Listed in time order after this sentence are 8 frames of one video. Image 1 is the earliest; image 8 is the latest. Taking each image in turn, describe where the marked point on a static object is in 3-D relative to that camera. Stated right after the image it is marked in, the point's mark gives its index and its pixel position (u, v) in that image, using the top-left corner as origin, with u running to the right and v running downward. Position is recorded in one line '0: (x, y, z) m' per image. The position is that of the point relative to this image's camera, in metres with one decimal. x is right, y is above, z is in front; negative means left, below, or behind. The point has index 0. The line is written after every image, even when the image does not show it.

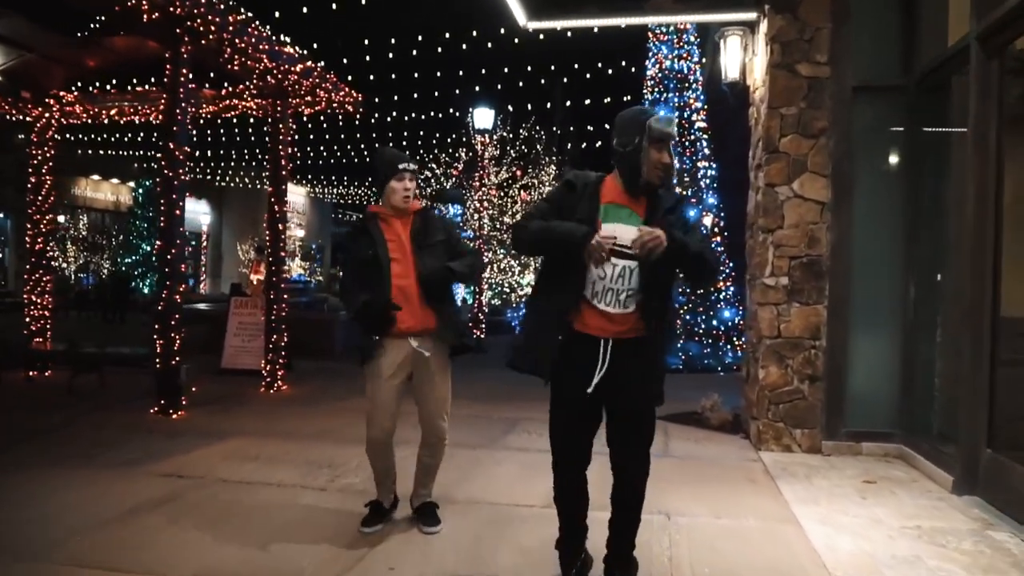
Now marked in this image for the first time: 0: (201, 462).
0: (-2.4, -1.3, +6.4) m
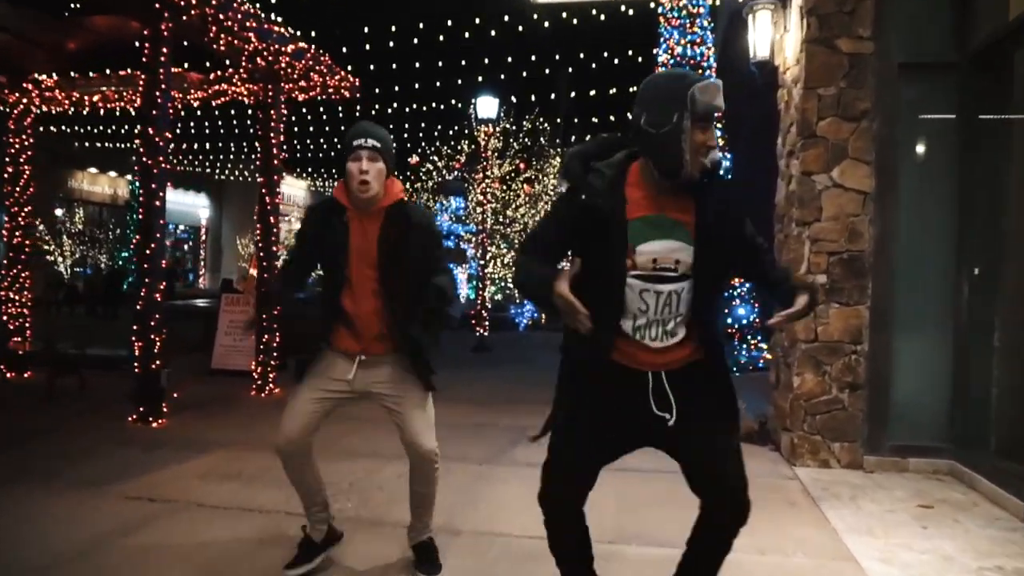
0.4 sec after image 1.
0: (-2.3, -1.3, +5.8) m
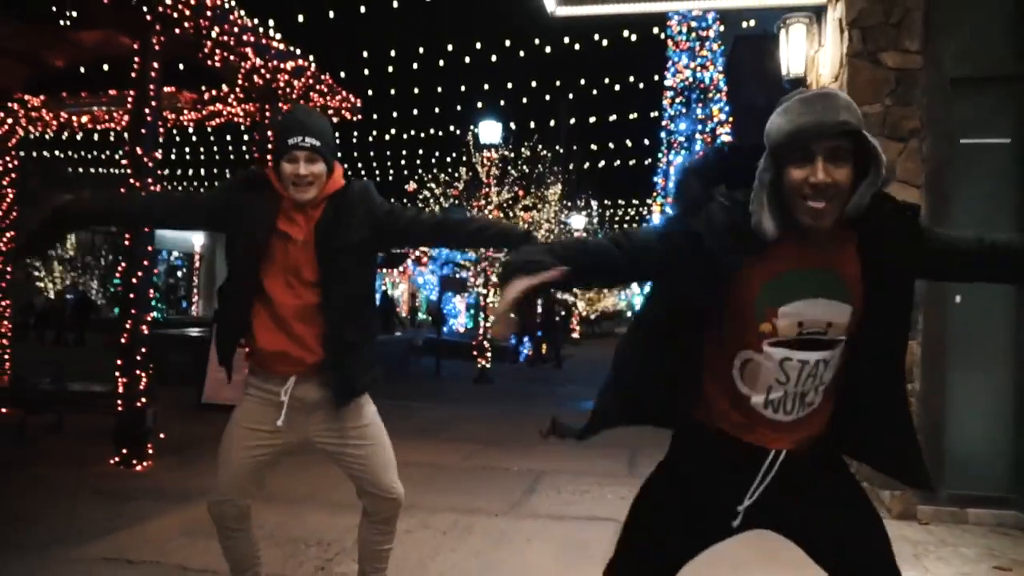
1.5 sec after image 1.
0: (-2.2, -1.5, +5.2) m
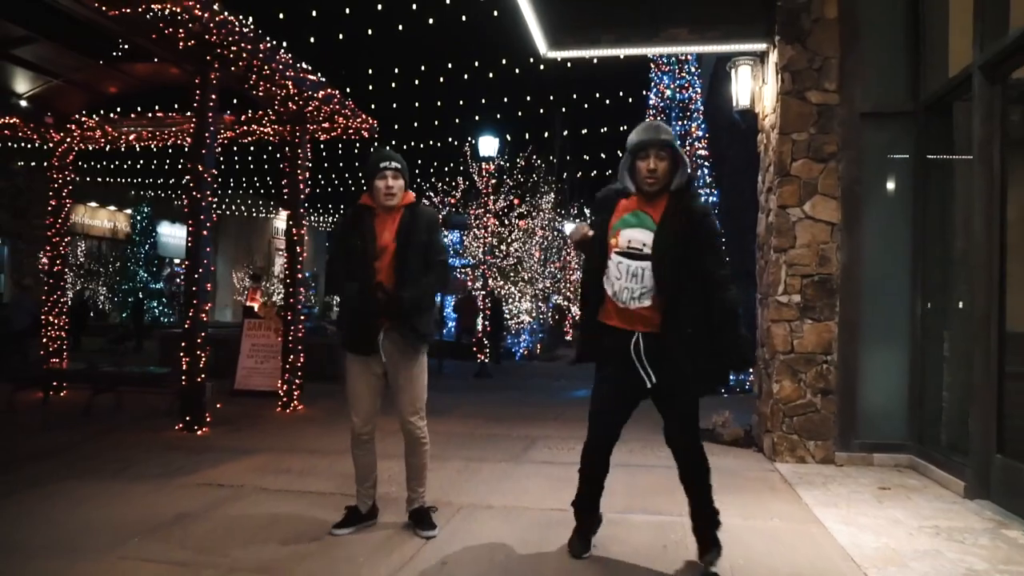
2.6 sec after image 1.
0: (-2.2, -1.5, +6.6) m
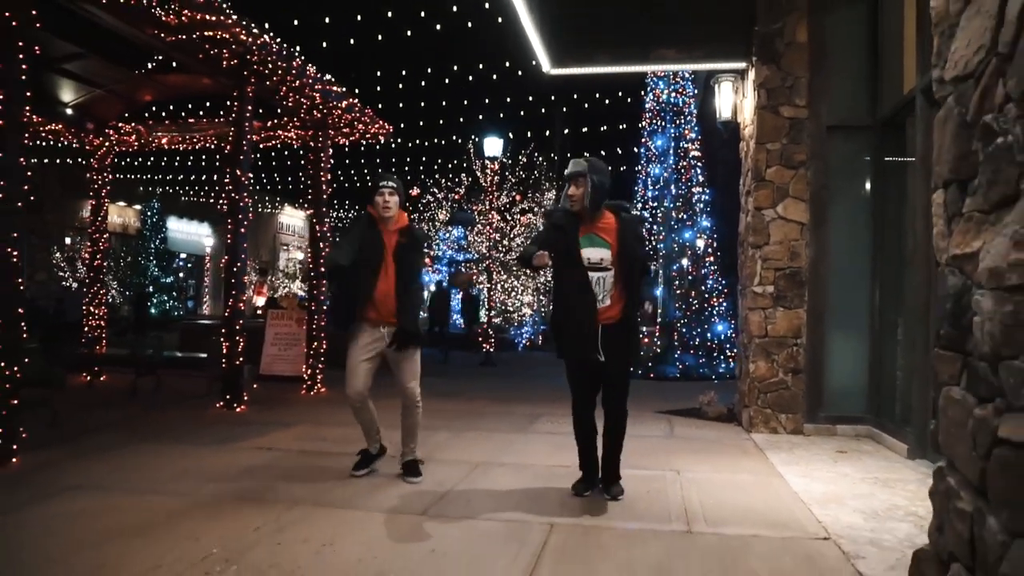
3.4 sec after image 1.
0: (-2.1, -1.4, +7.6) m
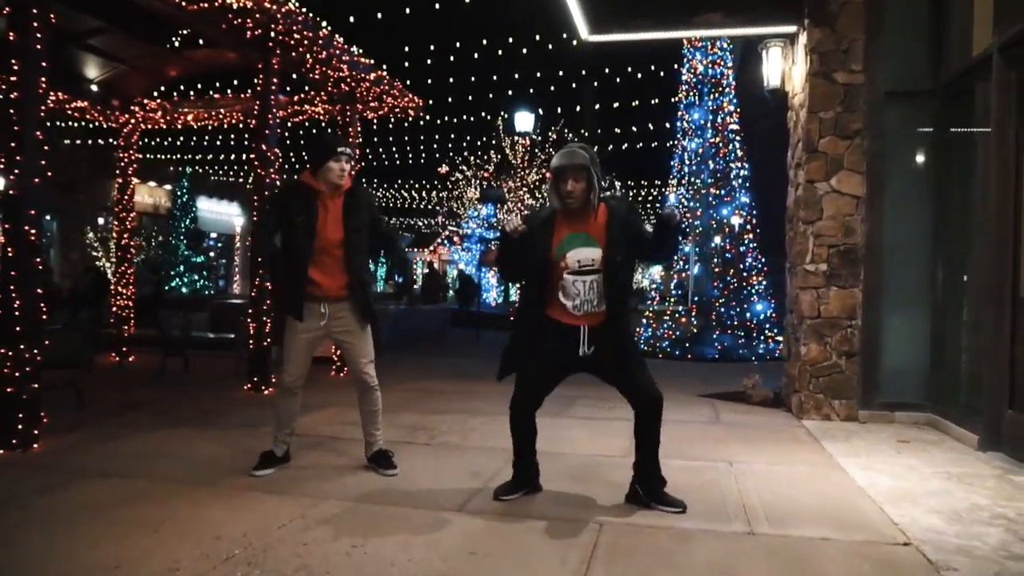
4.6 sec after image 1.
0: (-1.8, -1.2, +7.3) m
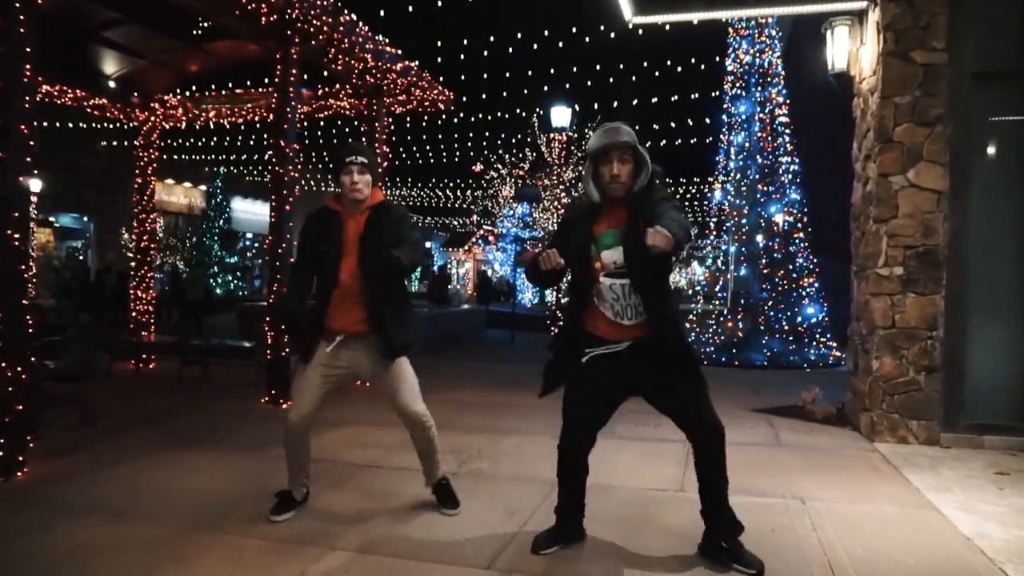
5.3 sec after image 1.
0: (-1.5, -1.3, +6.7) m
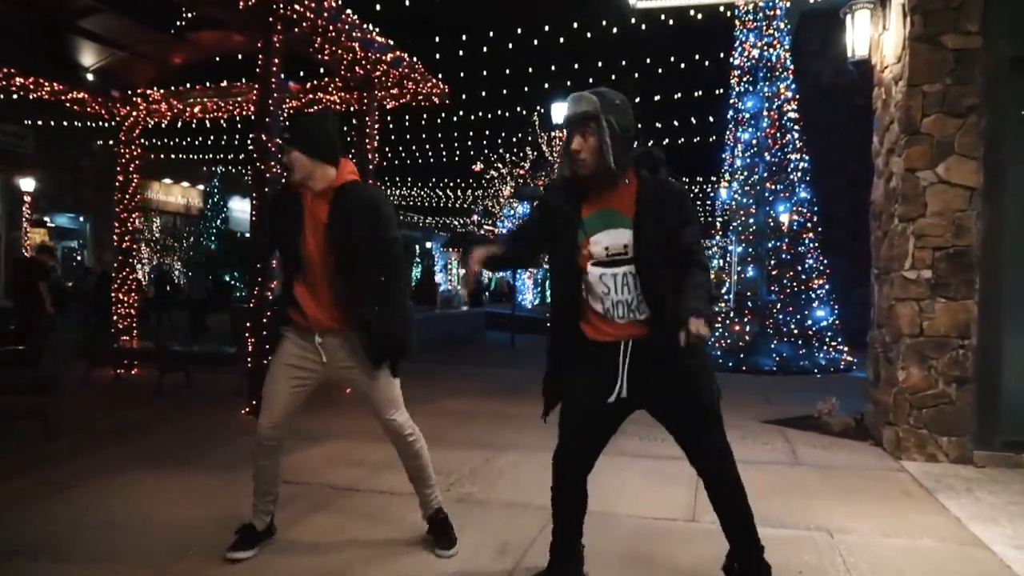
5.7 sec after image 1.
0: (-1.5, -1.3, +6.1) m
